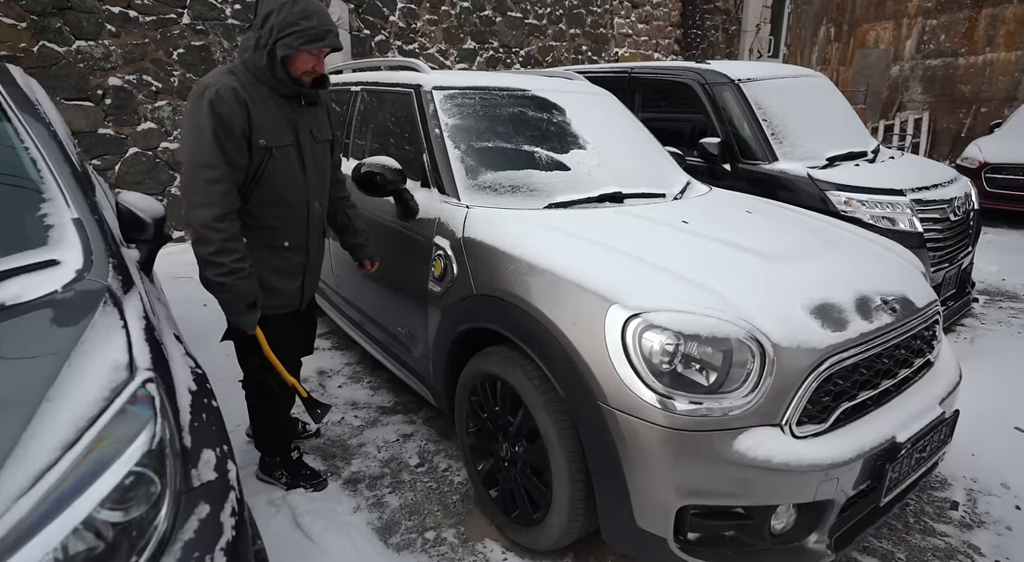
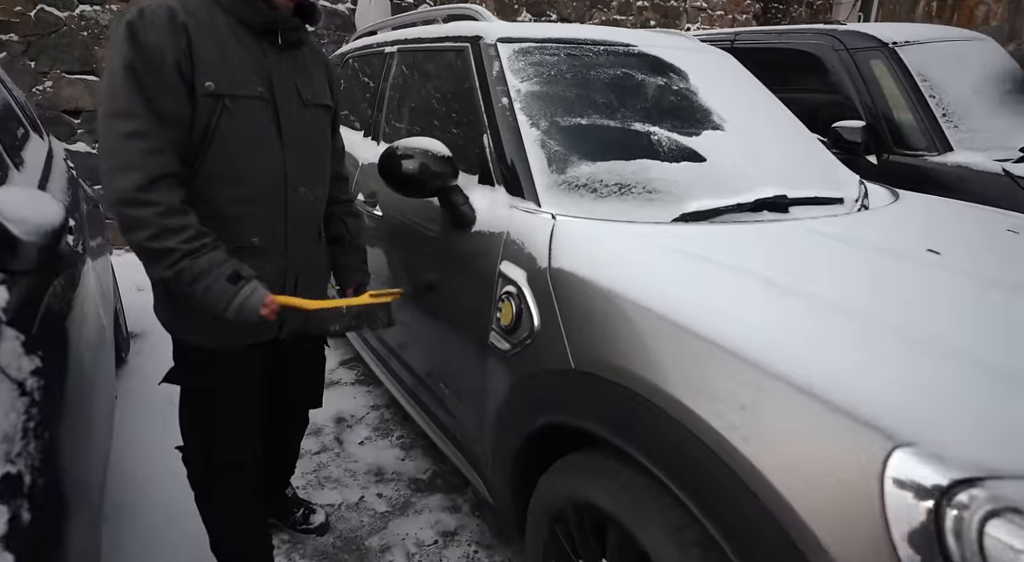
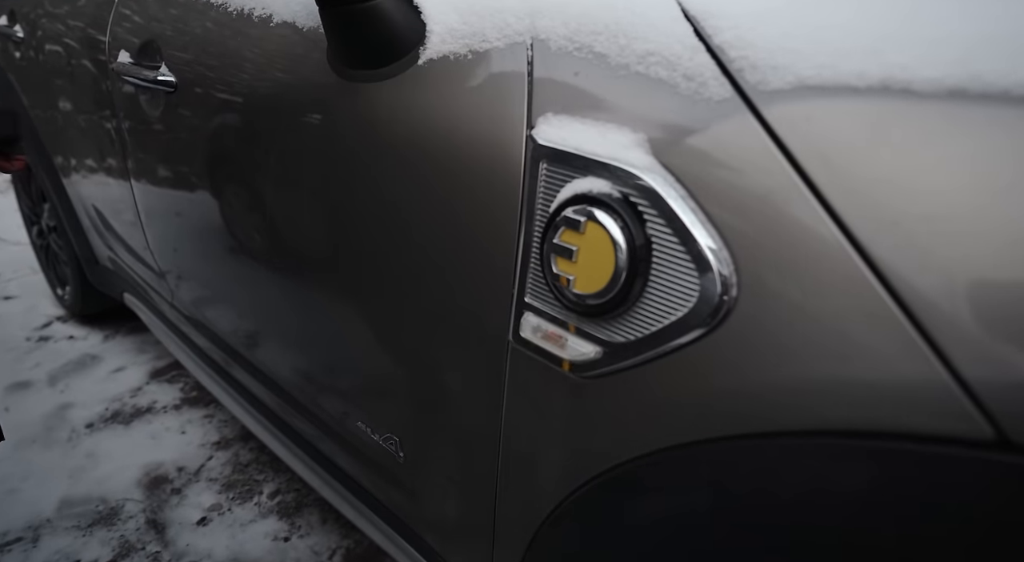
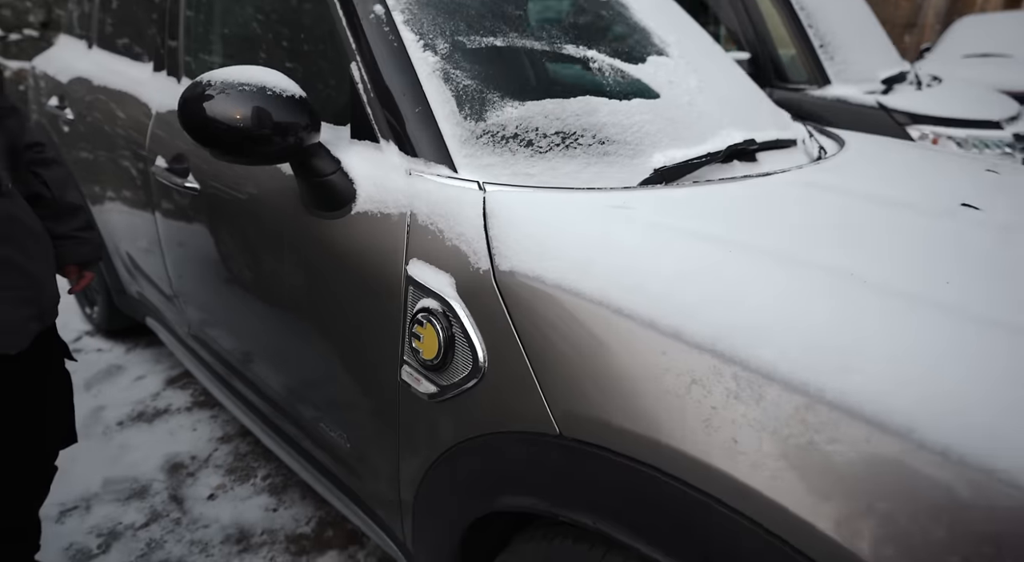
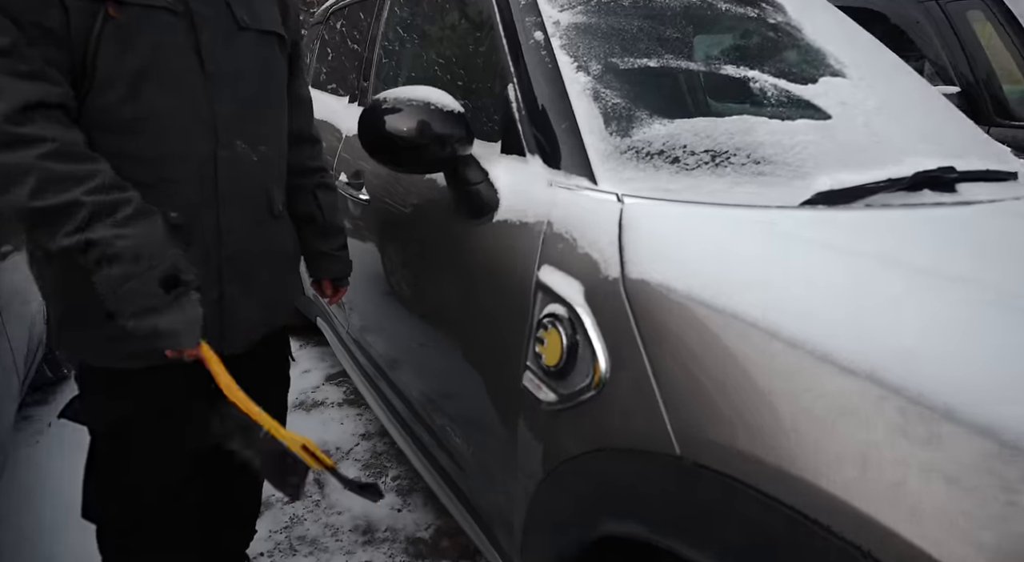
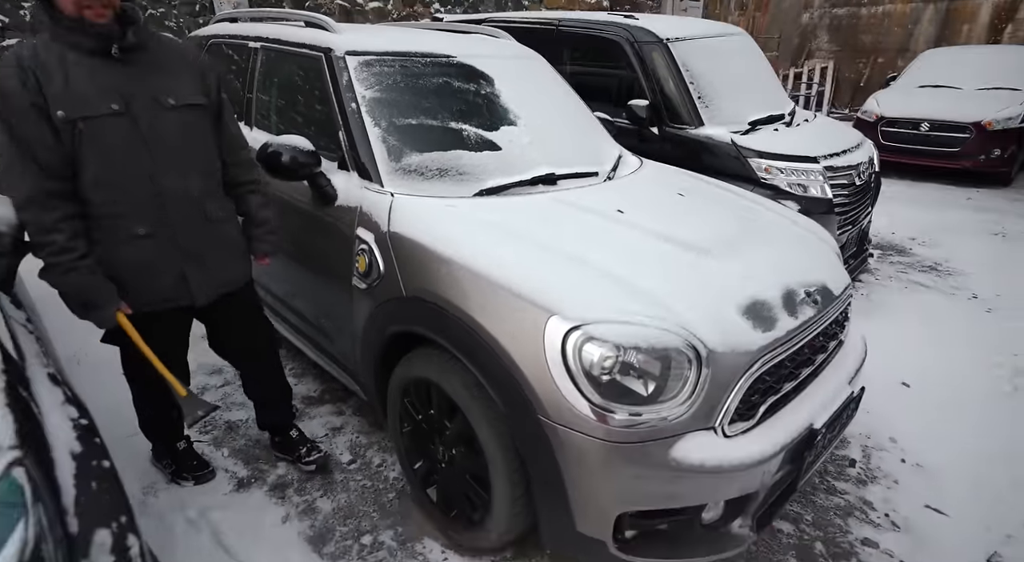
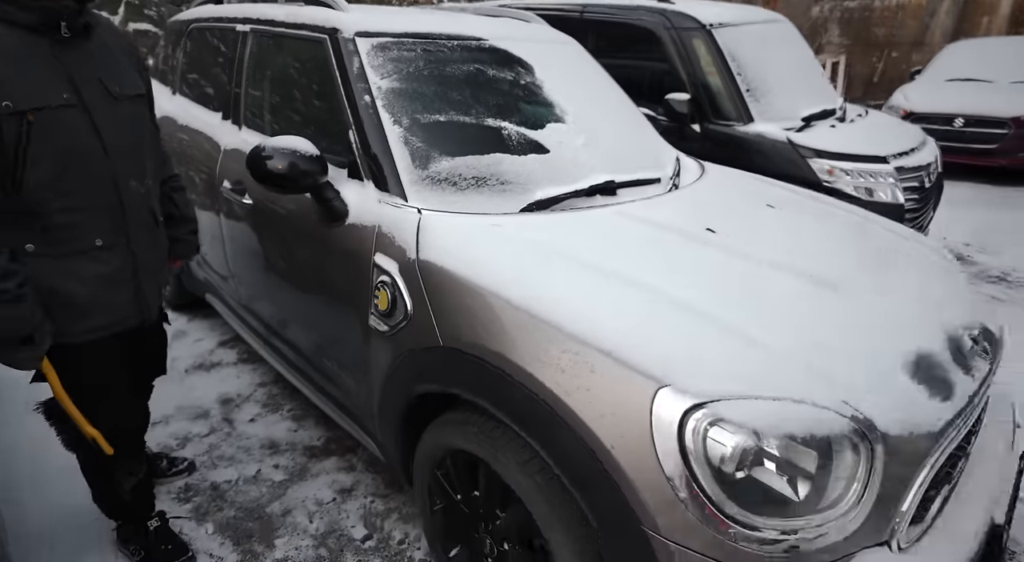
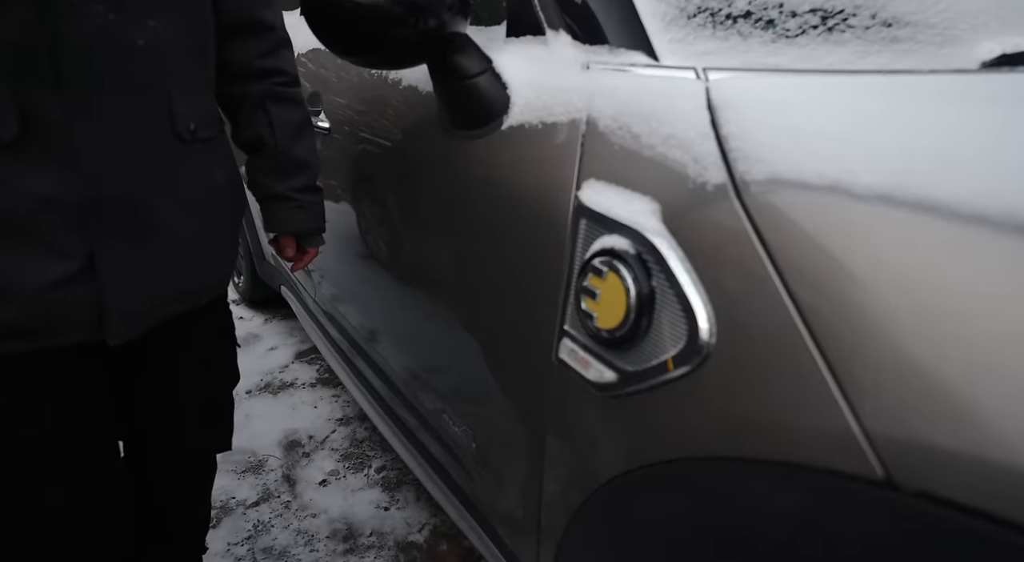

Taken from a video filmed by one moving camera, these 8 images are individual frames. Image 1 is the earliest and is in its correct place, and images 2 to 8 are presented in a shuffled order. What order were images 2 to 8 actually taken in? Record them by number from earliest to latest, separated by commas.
2, 5, 8, 3, 4, 7, 6
